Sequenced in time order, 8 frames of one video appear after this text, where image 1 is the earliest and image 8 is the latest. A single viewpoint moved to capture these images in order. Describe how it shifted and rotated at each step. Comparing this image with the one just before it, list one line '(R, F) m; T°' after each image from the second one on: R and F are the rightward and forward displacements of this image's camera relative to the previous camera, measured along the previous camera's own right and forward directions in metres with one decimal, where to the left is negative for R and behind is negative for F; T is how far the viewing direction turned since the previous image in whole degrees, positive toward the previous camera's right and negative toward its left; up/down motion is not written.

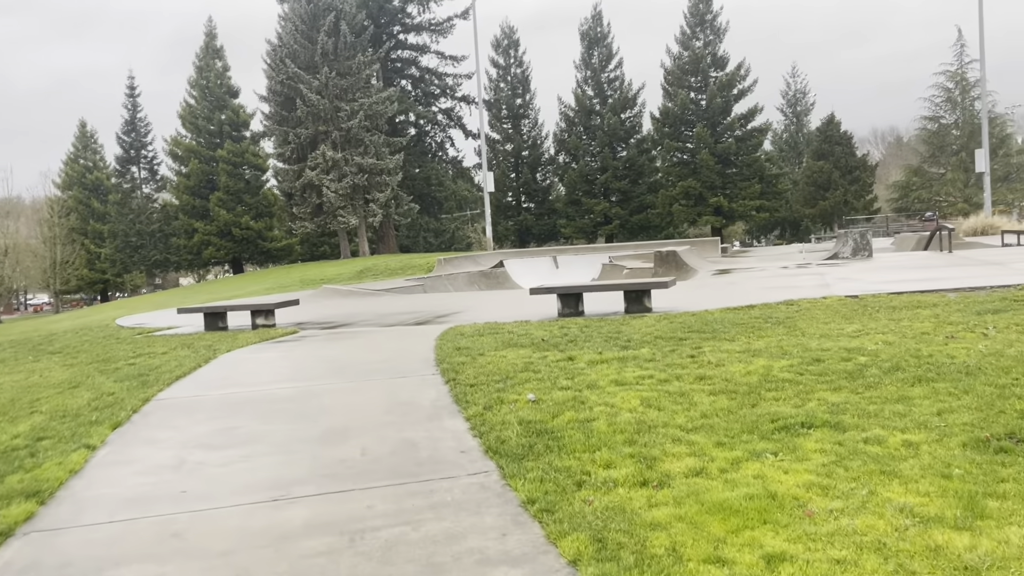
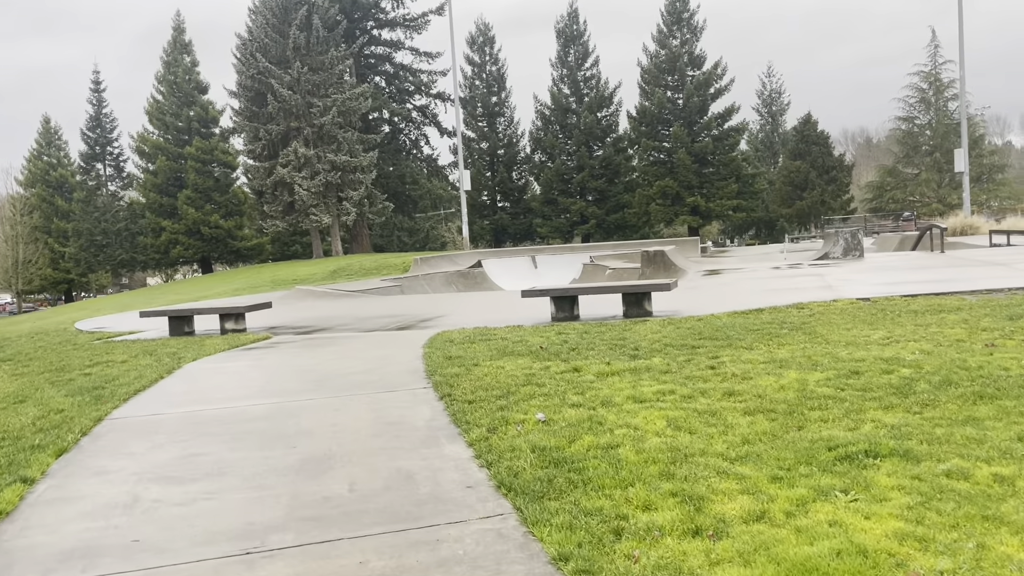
(-0.2, +0.6) m; +2°
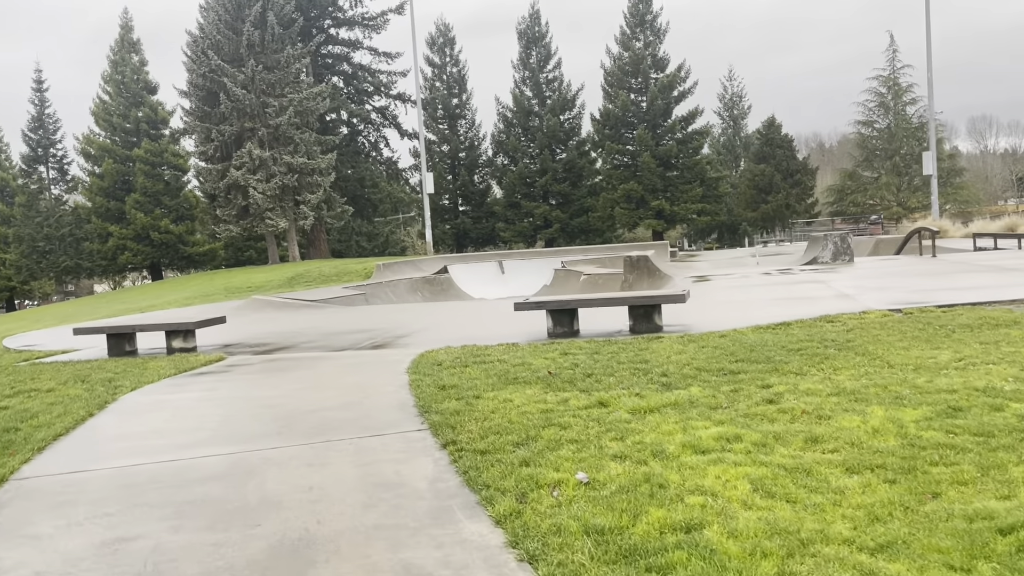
(-0.3, +1.0) m; +3°
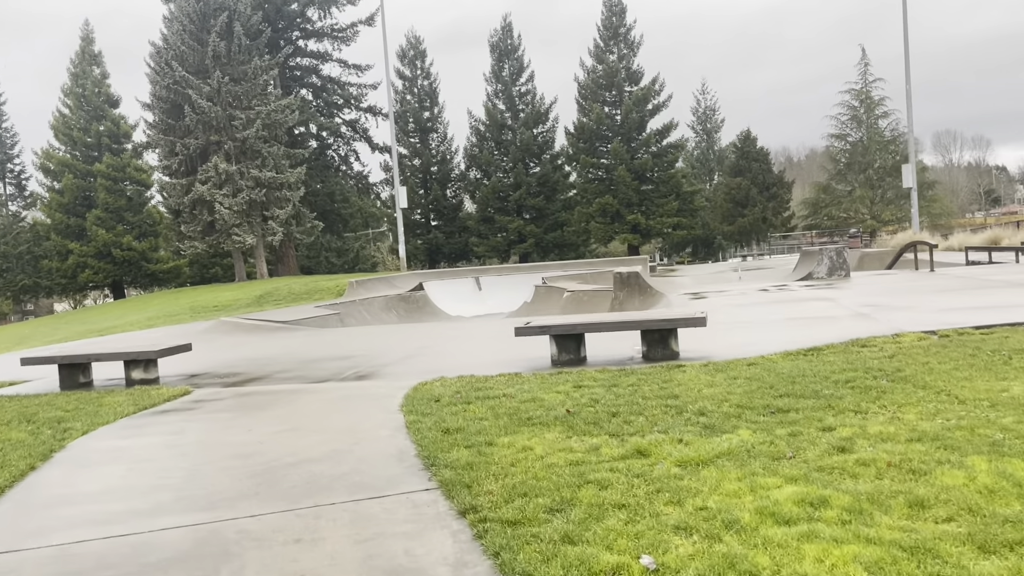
(-0.2, +0.7) m; +2°
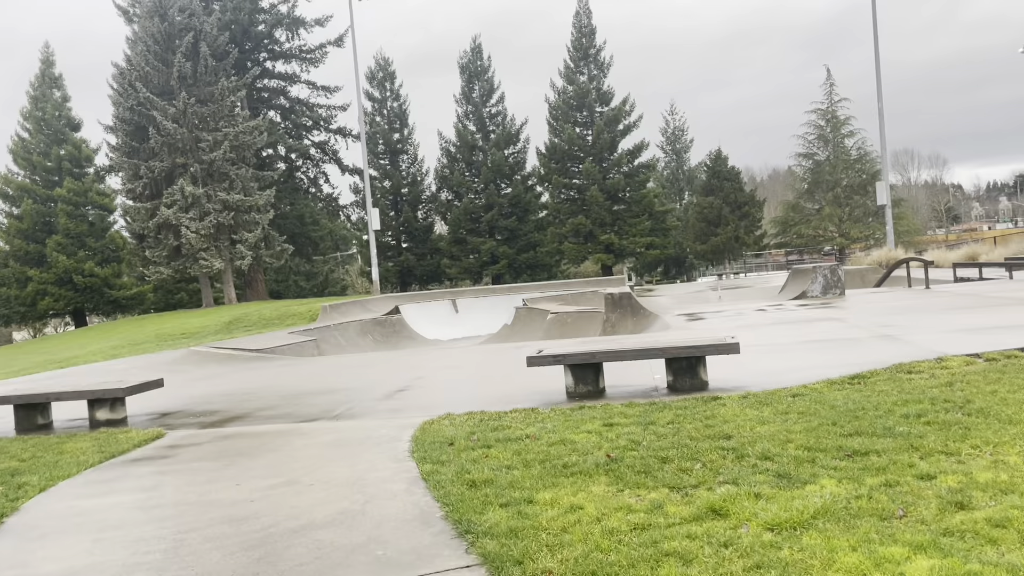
(-0.3, +0.6) m; +2°
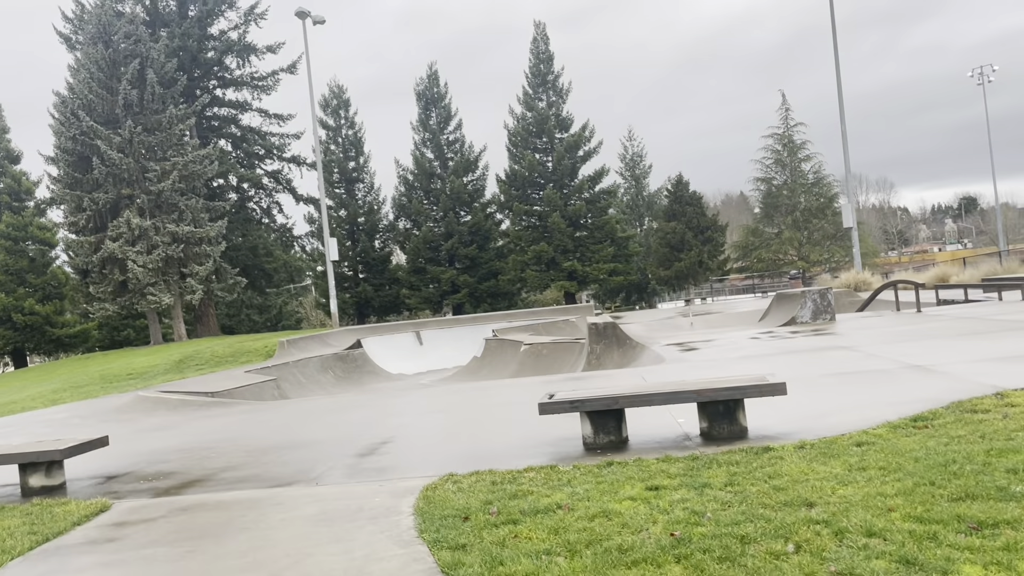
(-0.3, +0.8) m; +3°
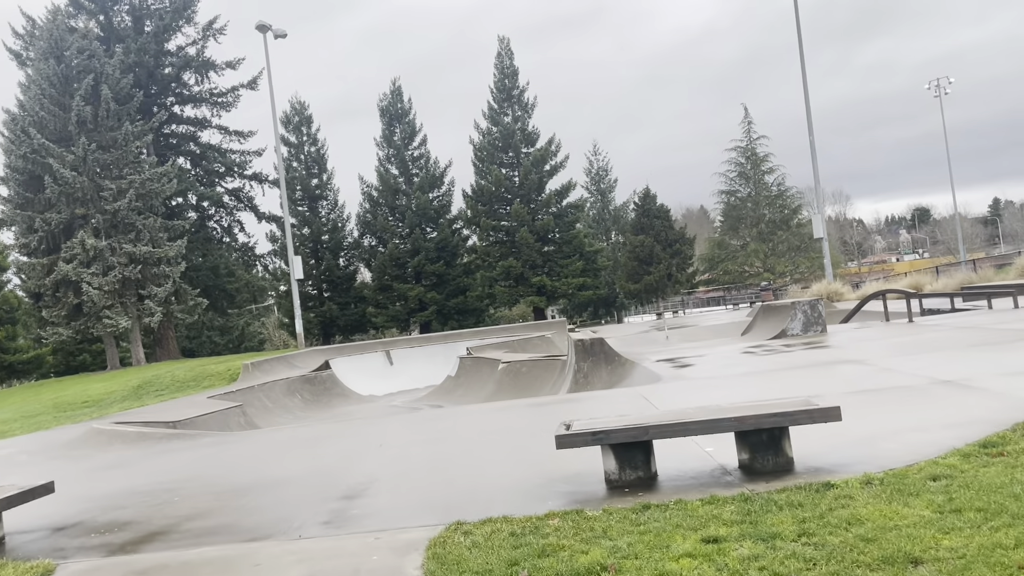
(-0.3, +0.7) m; +2°
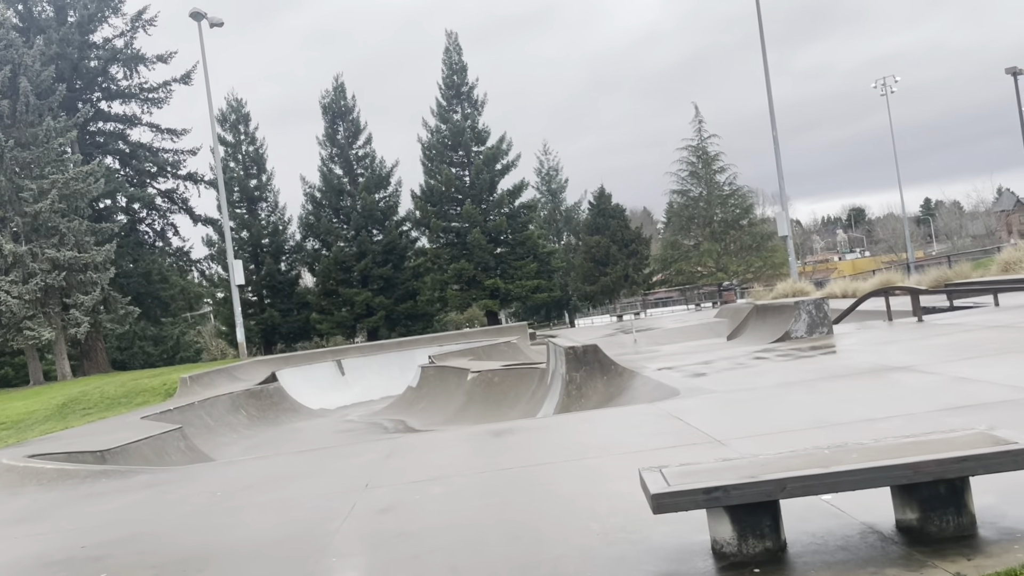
(-0.5, +1.5) m; +4°
